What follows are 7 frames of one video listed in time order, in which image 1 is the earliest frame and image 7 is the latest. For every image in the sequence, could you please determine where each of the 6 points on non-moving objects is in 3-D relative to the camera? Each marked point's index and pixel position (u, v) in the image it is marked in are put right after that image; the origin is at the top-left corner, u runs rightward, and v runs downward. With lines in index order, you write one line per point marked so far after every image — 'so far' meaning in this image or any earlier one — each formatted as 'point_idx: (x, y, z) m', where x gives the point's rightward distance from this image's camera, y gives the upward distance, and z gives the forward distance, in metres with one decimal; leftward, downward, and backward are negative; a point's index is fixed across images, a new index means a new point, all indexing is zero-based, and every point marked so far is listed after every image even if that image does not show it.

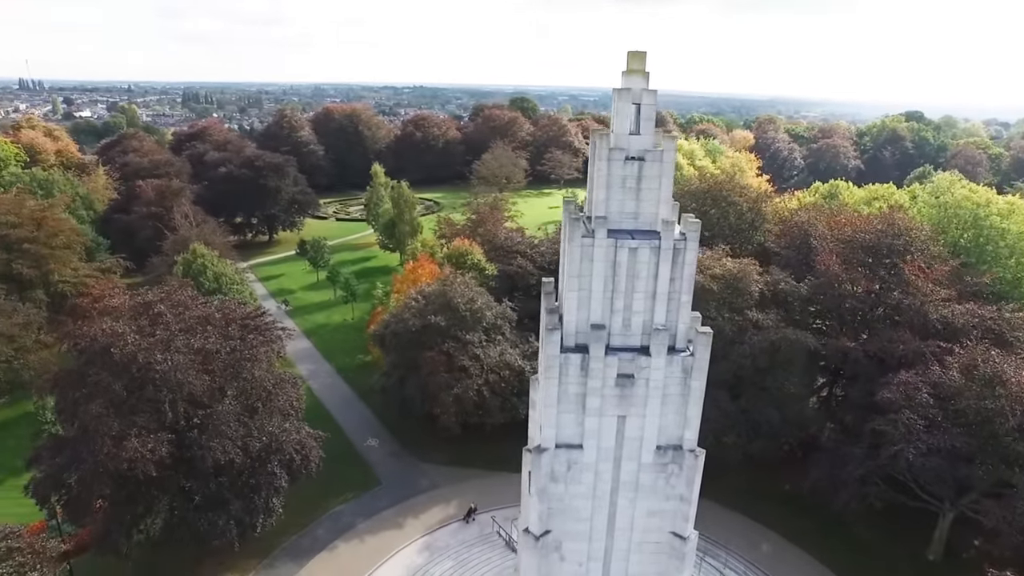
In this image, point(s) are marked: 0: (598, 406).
0: (+1.8, -2.5, +13.2) m
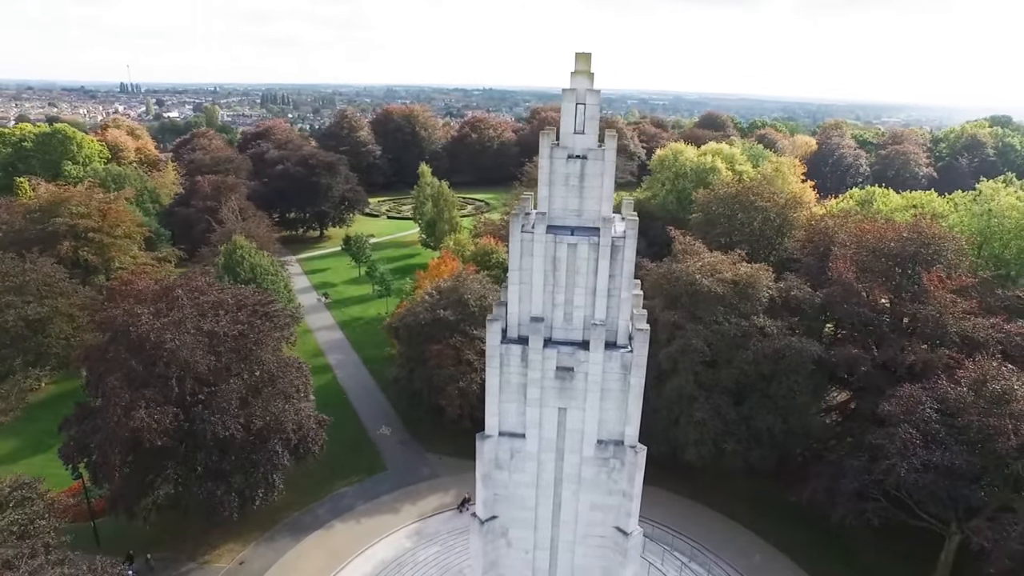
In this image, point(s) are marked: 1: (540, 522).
0: (+0.5, -2.3, +13.6) m
1: (+0.7, -5.4, +14.7) m
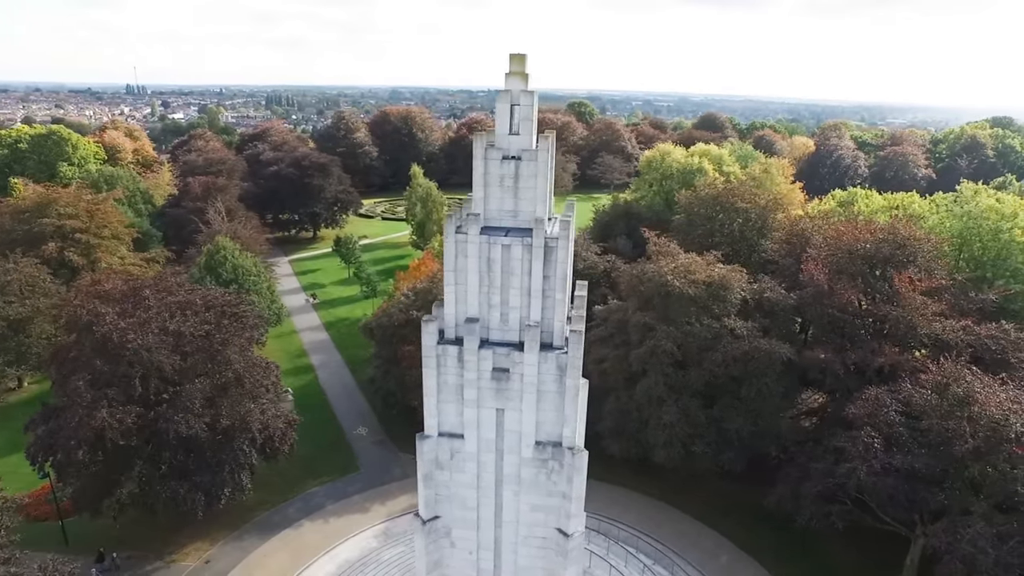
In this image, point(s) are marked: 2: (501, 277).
0: (-0.8, -2.4, +13.6) m
1: (-0.7, -5.5, +14.7) m
2: (-0.2, +0.2, +13.1) m
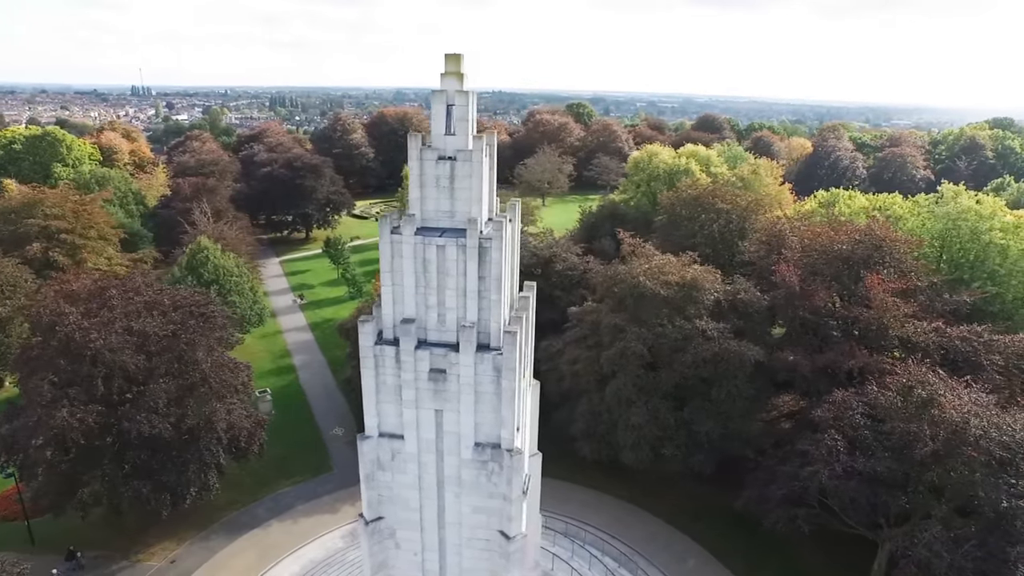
0: (-2.1, -2.4, +13.6) m
1: (-2.0, -5.5, +14.6) m
2: (-1.6, +0.2, +13.1) m
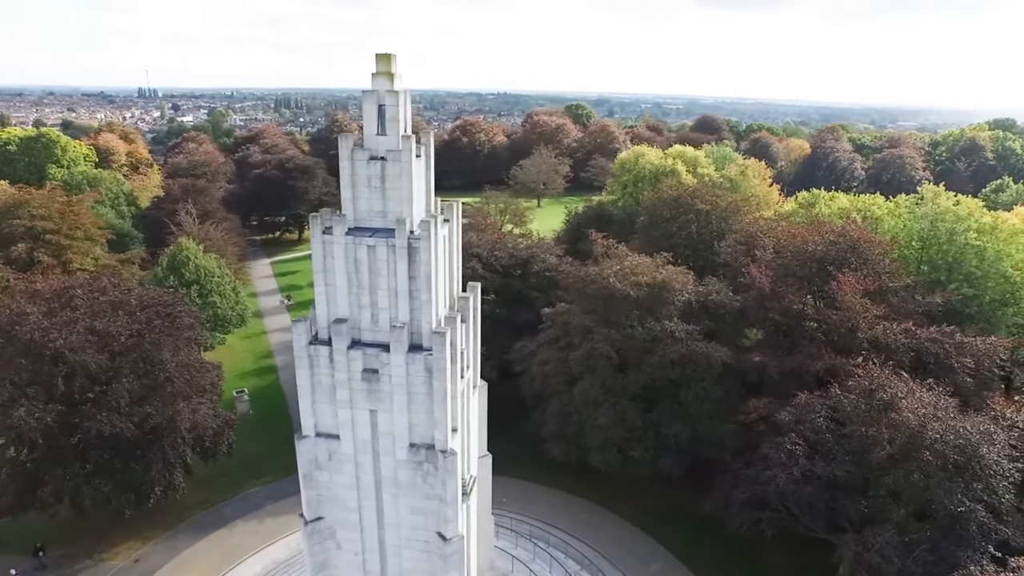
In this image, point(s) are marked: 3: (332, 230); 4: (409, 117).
0: (-3.6, -2.4, +13.6) m
1: (-3.4, -5.5, +14.6) m
2: (-3.0, +0.2, +13.1) m
3: (-3.7, +1.2, +12.9) m
4: (-2.1, +3.6, +13.2) m
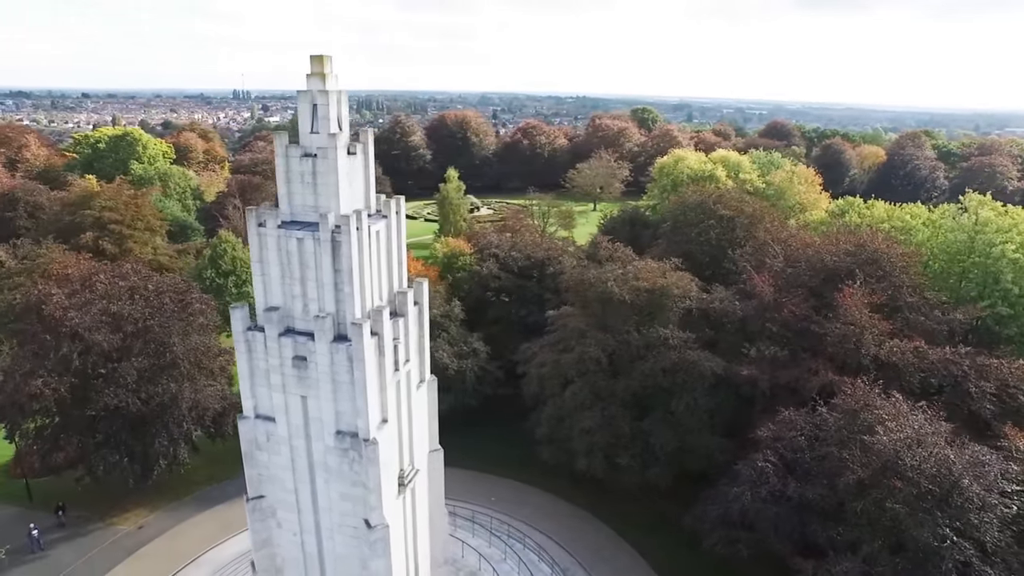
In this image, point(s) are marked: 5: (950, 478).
0: (-5.3, -2.2, +14.2) m
1: (-5.1, -5.3, +15.2) m
2: (-4.6, +0.4, +13.7) m
3: (-5.3, +1.4, +13.6) m
4: (-3.6, +3.7, +13.7) m
5: (+11.2, -4.8, +16.0) m
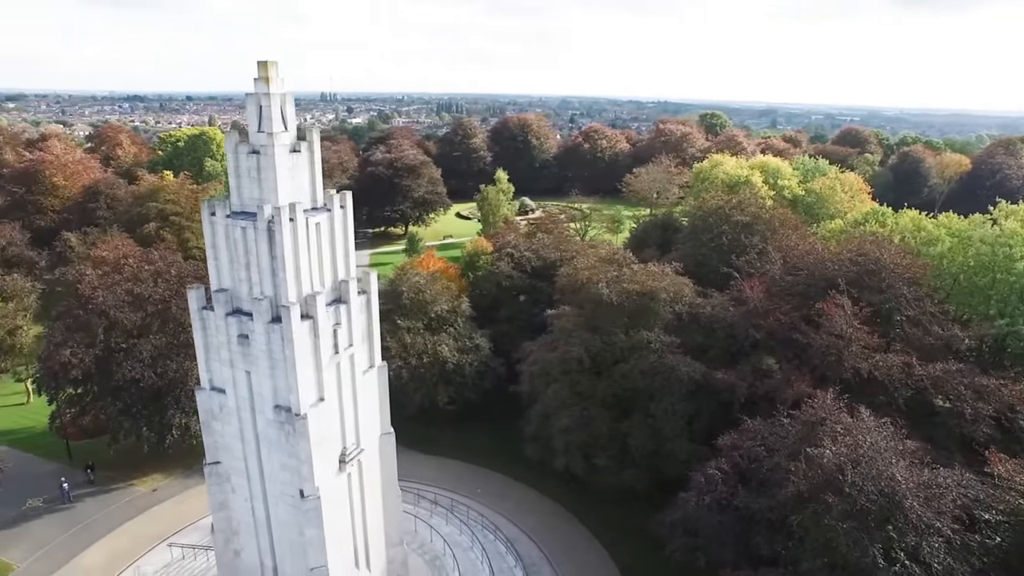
0: (-7.1, -1.8, +15.6) m
1: (-6.9, -4.9, +16.6) m
2: (-6.4, +0.8, +15.0) m
3: (-7.1, +1.8, +15.0) m
4: (-5.3, +4.1, +14.9) m
5: (+9.3, -5.1, +15.4) m
